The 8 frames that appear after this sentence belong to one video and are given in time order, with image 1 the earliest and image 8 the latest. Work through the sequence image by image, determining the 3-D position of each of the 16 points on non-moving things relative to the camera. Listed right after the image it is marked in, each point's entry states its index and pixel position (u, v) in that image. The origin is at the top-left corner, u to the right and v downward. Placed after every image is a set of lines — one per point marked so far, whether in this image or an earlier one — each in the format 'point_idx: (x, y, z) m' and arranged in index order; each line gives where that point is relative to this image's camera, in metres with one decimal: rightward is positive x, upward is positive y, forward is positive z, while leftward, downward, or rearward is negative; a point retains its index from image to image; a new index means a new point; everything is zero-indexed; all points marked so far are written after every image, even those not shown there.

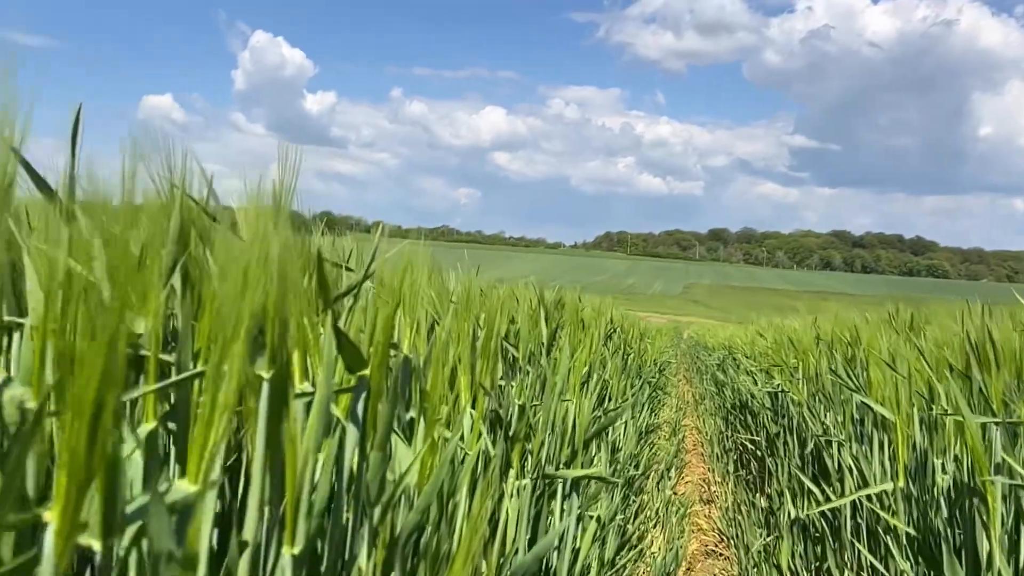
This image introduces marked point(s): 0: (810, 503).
0: (+0.9, -0.6, +2.3) m
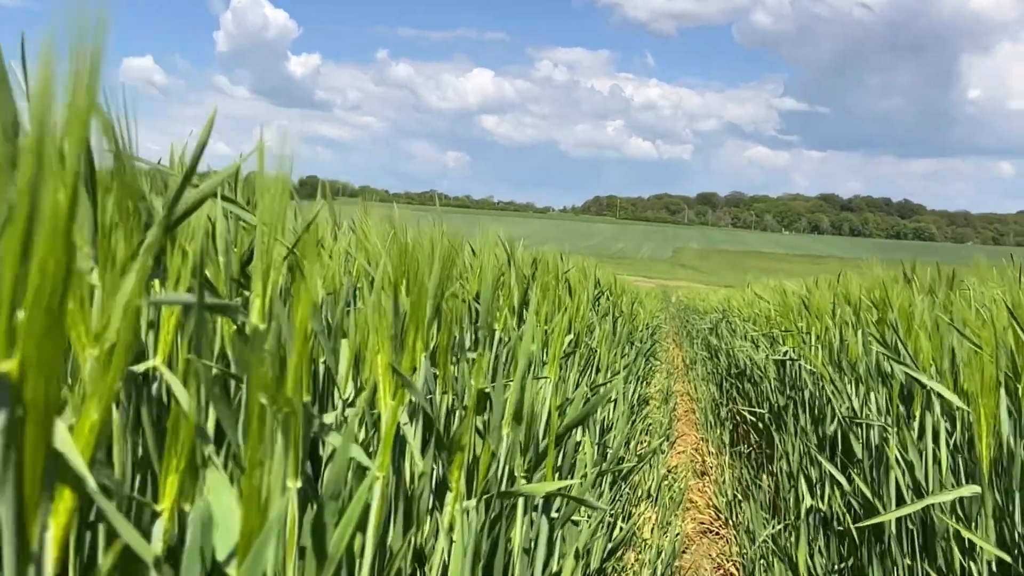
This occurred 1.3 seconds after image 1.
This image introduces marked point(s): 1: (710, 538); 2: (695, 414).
0: (+0.8, -0.5, +1.9) m
1: (+0.9, -1.2, +3.6) m
2: (+1.5, -1.0, +6.2) m
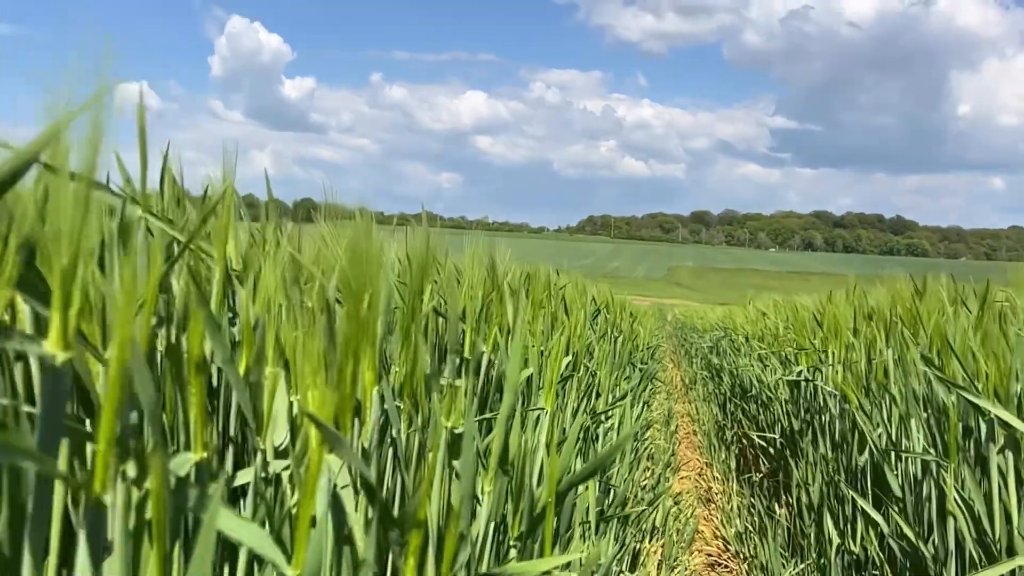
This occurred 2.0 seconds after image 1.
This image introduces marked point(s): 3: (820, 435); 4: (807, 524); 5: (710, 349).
0: (+0.8, -0.5, +1.7) m
1: (+0.9, -1.2, +3.3) m
2: (+1.5, -1.2, +6.0) m
3: (+0.9, -0.5, +2.4) m
4: (+0.9, -0.7, +2.3) m
5: (+1.9, -0.6, +7.2) m
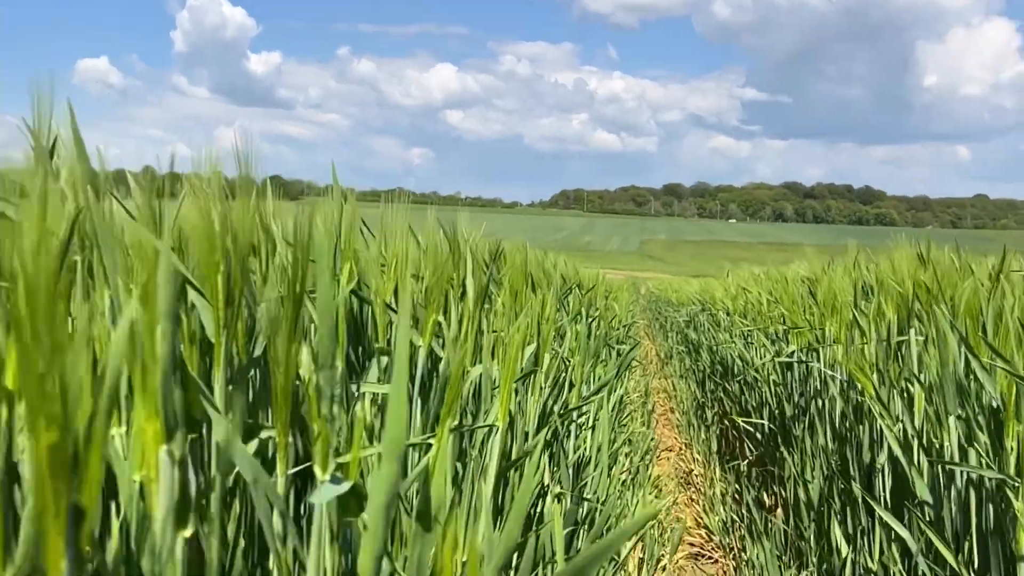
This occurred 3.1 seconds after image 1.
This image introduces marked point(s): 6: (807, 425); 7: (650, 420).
0: (+0.7, -0.5, +1.5) m
1: (+0.8, -1.1, +3.1) m
2: (+1.2, -1.0, +5.8) m
3: (+0.8, -0.4, +2.1) m
4: (+0.8, -0.6, +2.0) m
5: (+1.6, -0.3, +7.0) m
6: (+0.9, -0.4, +2.2) m
7: (+0.9, -0.9, +5.0) m
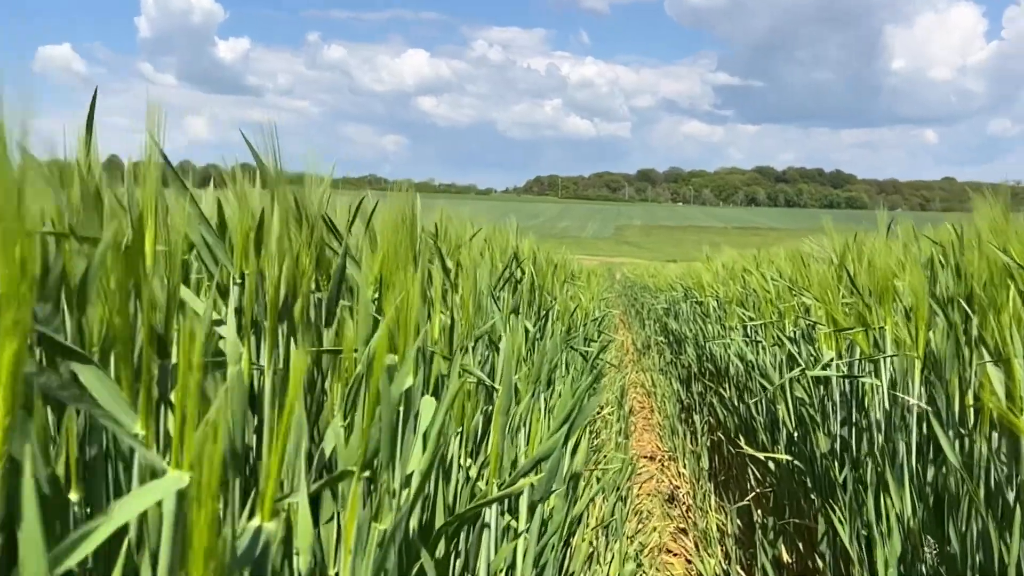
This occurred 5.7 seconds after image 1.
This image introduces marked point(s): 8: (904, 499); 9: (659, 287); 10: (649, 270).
0: (+0.6, -0.5, +0.7) m
1: (+0.6, -1.1, +2.4) m
2: (+1.0, -0.8, +5.1) m
3: (+0.7, -0.3, +1.4) m
4: (+0.6, -0.6, +1.3) m
5: (+1.3, -0.2, +6.3) m
6: (+0.7, -0.4, +1.5) m
7: (+0.6, -0.8, +4.3) m
8: (+0.6, -0.3, +1.2) m
9: (+1.5, 0.0, +8.1) m
10: (+2.2, +0.3, +12.7) m
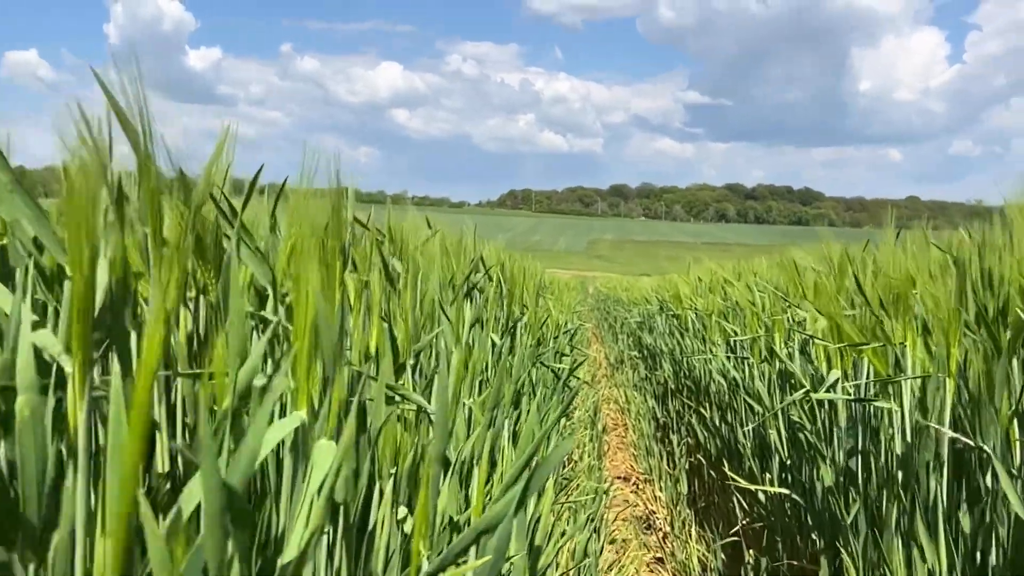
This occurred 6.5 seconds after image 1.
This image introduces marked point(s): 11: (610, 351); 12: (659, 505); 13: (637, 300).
0: (+0.5, -0.5, +0.5) m
1: (+0.5, -1.1, +2.1) m
2: (+0.8, -0.9, +4.9) m
3: (+0.6, -0.3, +1.2) m
4: (+0.5, -0.6, +1.1) m
5: (+1.0, -0.3, +6.1) m
6: (+0.6, -0.4, +1.3) m
7: (+0.5, -0.8, +4.0) m
8: (+0.6, -0.4, +1.0) m
9: (+1.2, -0.1, +7.9) m
10: (+1.7, +0.1, +12.5) m
11: (+1.1, -0.7, +8.7) m
12: (+0.6, -1.0, +3.5) m
13: (+1.2, -0.1, +7.6) m
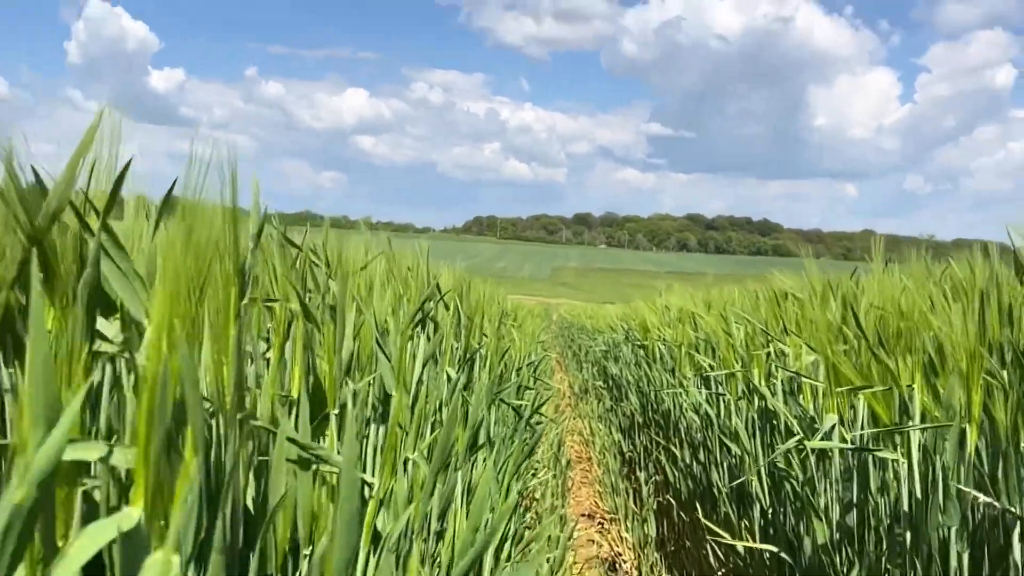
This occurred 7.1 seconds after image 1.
0: (+0.5, -0.5, +0.3) m
1: (+0.4, -1.2, +1.9) m
2: (+0.5, -1.1, +4.7) m
3: (+0.5, -0.4, +1.0) m
4: (+0.5, -0.6, +0.9) m
5: (+0.7, -0.5, +5.9) m
6: (+0.5, -0.4, +1.1) m
7: (+0.3, -1.0, +3.8) m
8: (+0.5, -0.4, +0.9) m
9: (+0.9, -0.4, +7.7) m
10: (+1.1, -0.4, +12.4) m
11: (+0.7, -1.0, +8.5) m
12: (+0.5, -1.1, +3.3) m
13: (+0.9, -0.4, +7.5) m
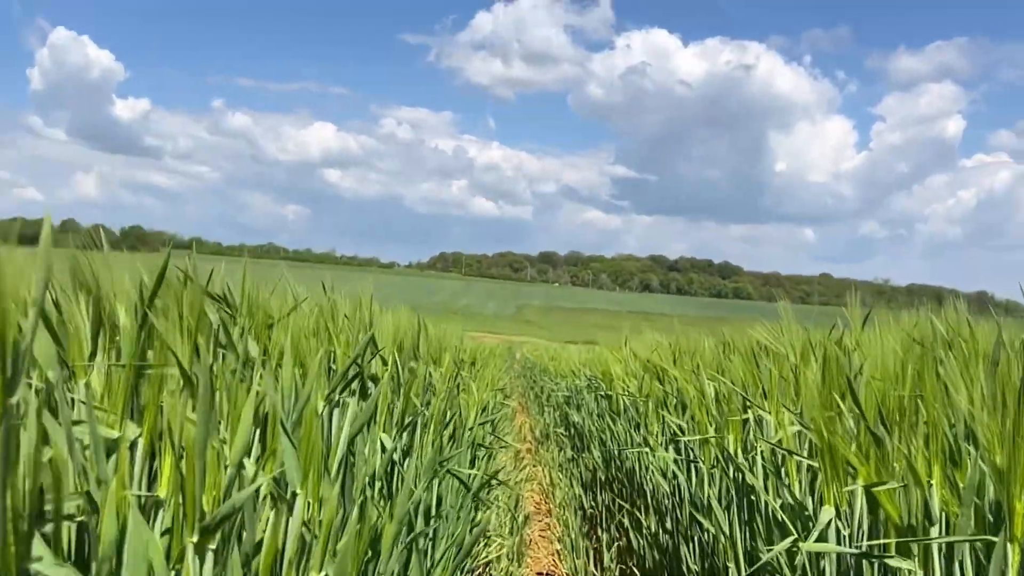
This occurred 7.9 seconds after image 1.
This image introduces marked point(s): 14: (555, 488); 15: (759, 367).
0: (+0.4, -0.5, +0.1) m
1: (+0.2, -1.3, +1.7) m
2: (+0.2, -1.4, +4.4) m
3: (+0.5, -0.5, +0.8) m
4: (+0.4, -0.7, +0.7) m
5: (+0.4, -0.8, +5.7) m
6: (+0.5, -0.5, +0.9) m
7: (0.0, -1.2, +3.6) m
8: (+0.5, -0.5, +0.7) m
9: (+0.5, -0.8, +7.5) m
10: (+0.5, -1.0, +12.2) m
11: (+0.2, -1.5, +8.3) m
12: (+0.3, -1.3, +3.0) m
13: (+0.5, -0.8, +7.3) m
14: (+0.3, -1.3, +5.0) m
15: (+0.6, -0.2, +1.9) m
